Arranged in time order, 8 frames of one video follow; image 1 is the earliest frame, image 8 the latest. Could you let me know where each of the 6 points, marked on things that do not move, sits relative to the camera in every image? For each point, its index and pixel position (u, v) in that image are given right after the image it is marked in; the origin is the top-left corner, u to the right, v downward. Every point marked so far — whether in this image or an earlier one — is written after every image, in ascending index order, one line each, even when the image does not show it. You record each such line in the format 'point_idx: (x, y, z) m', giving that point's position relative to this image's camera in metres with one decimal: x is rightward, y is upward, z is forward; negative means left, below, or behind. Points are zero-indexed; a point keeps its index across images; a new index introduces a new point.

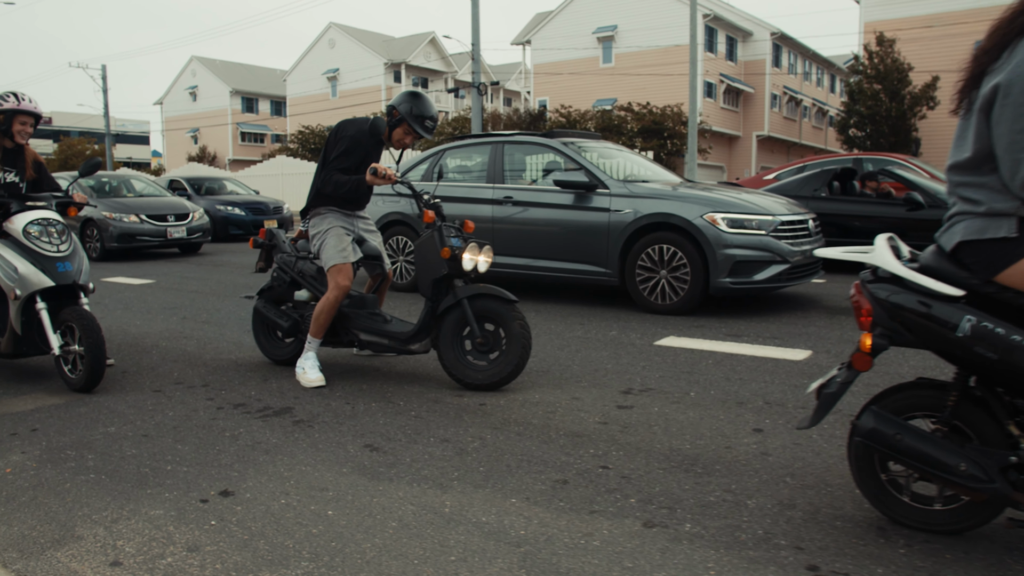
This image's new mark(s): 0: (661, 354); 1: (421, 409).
0: (+1.0, -0.5, +6.3) m
1: (-0.5, -0.6, +4.7) m
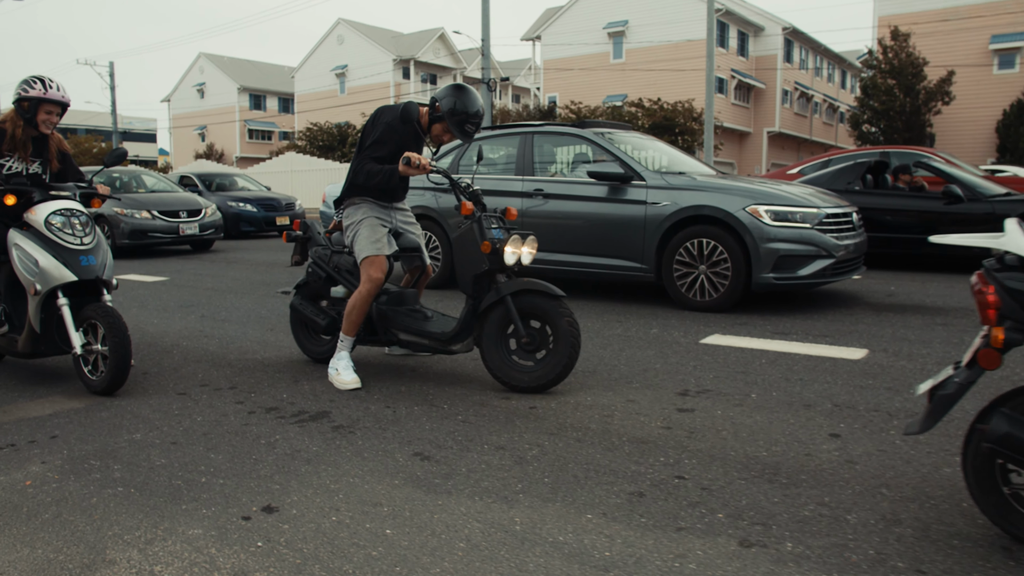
0: (+1.3, -0.4, +6.0) m
1: (-0.2, -0.6, +4.4) m
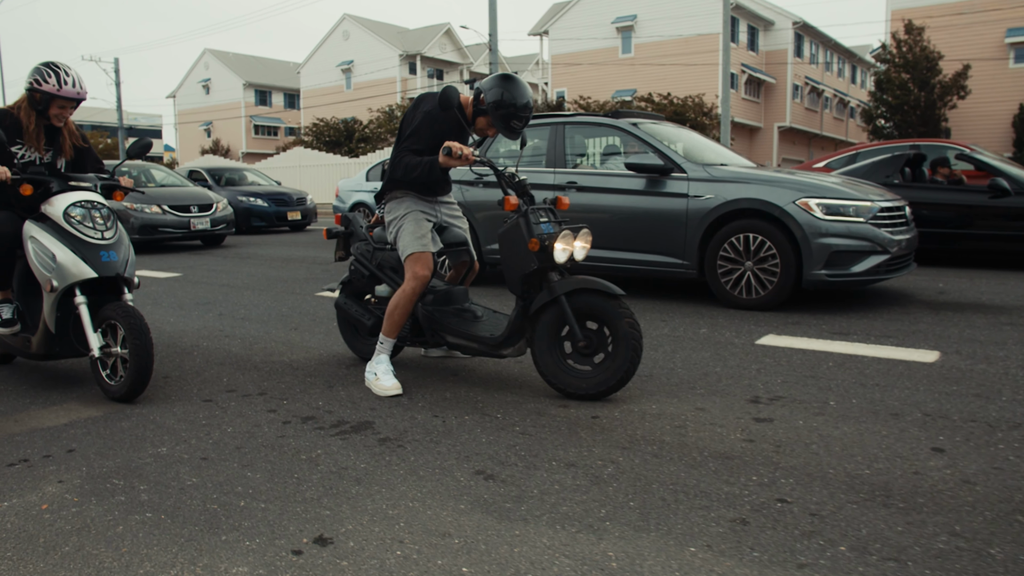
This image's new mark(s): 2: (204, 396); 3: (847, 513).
0: (+1.6, -0.4, +5.6) m
1: (+0.1, -0.6, +4.0) m
2: (-1.5, -0.5, +4.5) m
3: (+1.1, -0.7, +3.0) m
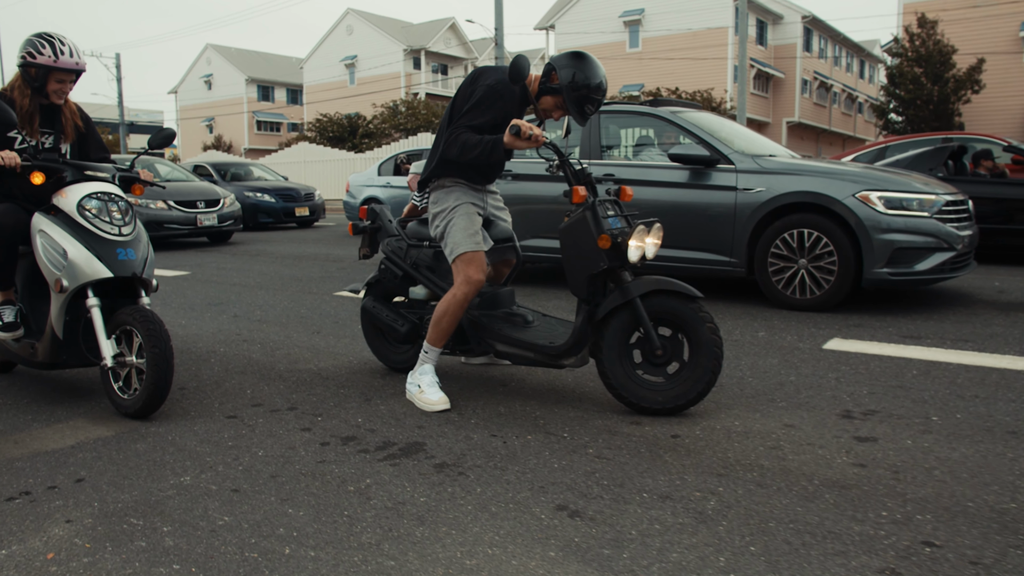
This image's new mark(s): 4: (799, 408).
0: (+1.8, -0.4, +5.1) m
1: (+0.3, -0.6, +3.5) m
2: (-1.2, -0.5, +4.0) m
3: (+1.3, -0.7, +2.5) m
4: (+1.3, -0.5, +4.1) m
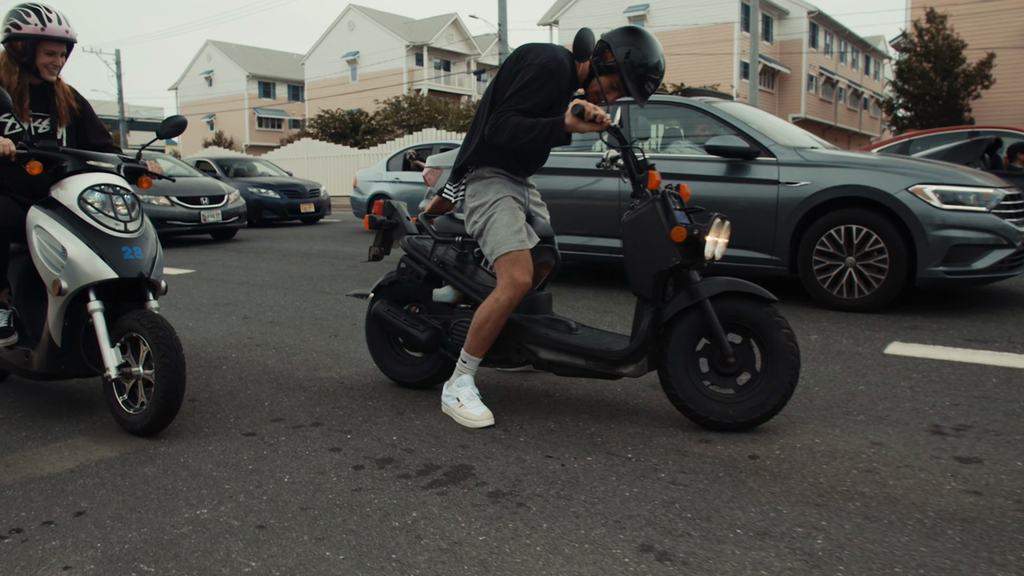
0: (+2.0, -0.4, +4.6) m
1: (+0.5, -0.6, +3.1) m
2: (-1.0, -0.5, +3.6) m
3: (+1.5, -0.7, +2.1) m
4: (+1.5, -0.5, +3.7) m
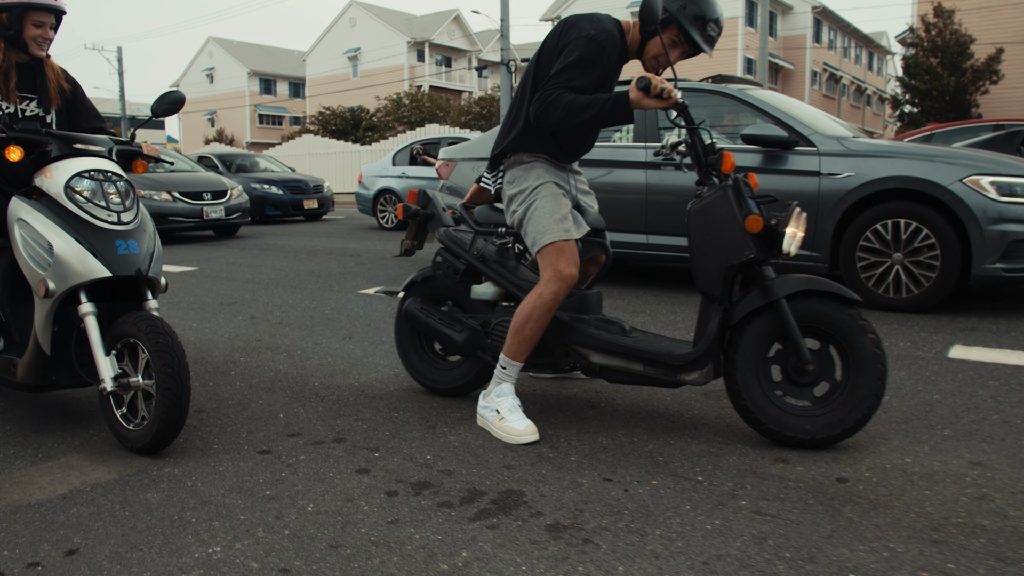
0: (+2.2, -0.4, +4.2) m
1: (+0.7, -0.6, +2.7) m
2: (-0.9, -0.5, +3.2) m
3: (+1.7, -0.7, +1.7) m
4: (+1.6, -0.5, +3.3) m
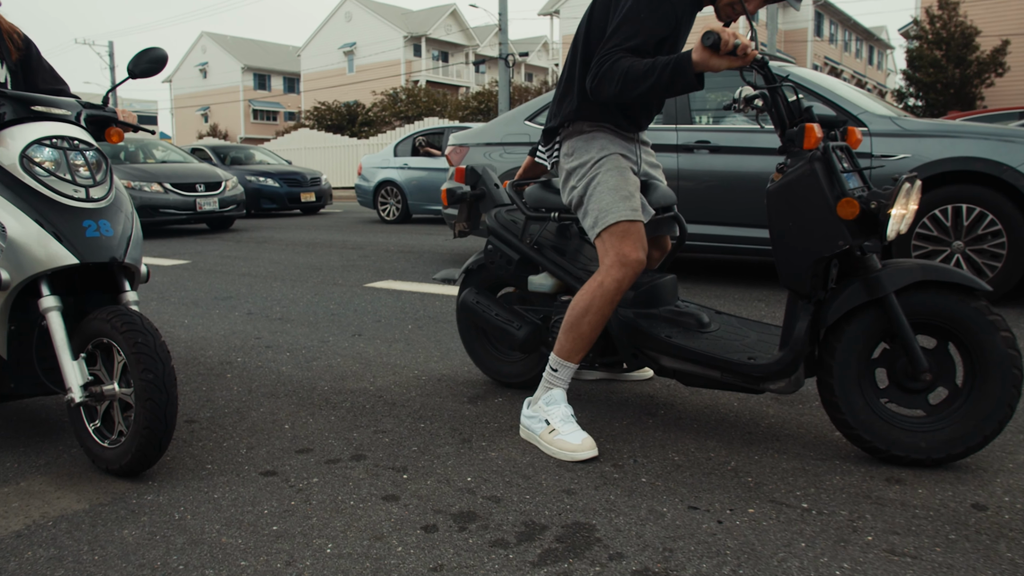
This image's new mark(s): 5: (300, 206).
0: (+2.3, -0.3, +3.7) m
1: (+0.9, -0.6, +2.2) m
2: (-0.7, -0.5, +2.6) m
3: (+1.9, -0.7, +1.2) m
4: (+1.8, -0.5, +2.8) m
5: (-3.4, +1.3, +14.8) m
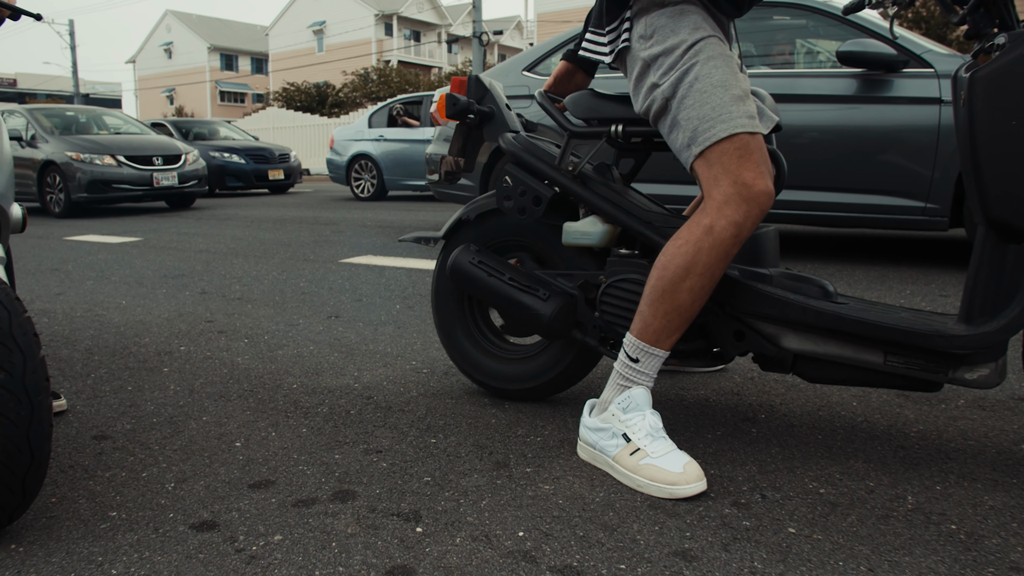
0: (+2.4, -0.2, +2.9) m
1: (+1.0, -0.5, +1.3) m
2: (-0.6, -0.4, +1.7) m
3: (+2.0, -0.6, +0.3) m
4: (+1.9, -0.4, +1.9) m
5: (-3.6, +1.6, +13.7) m
